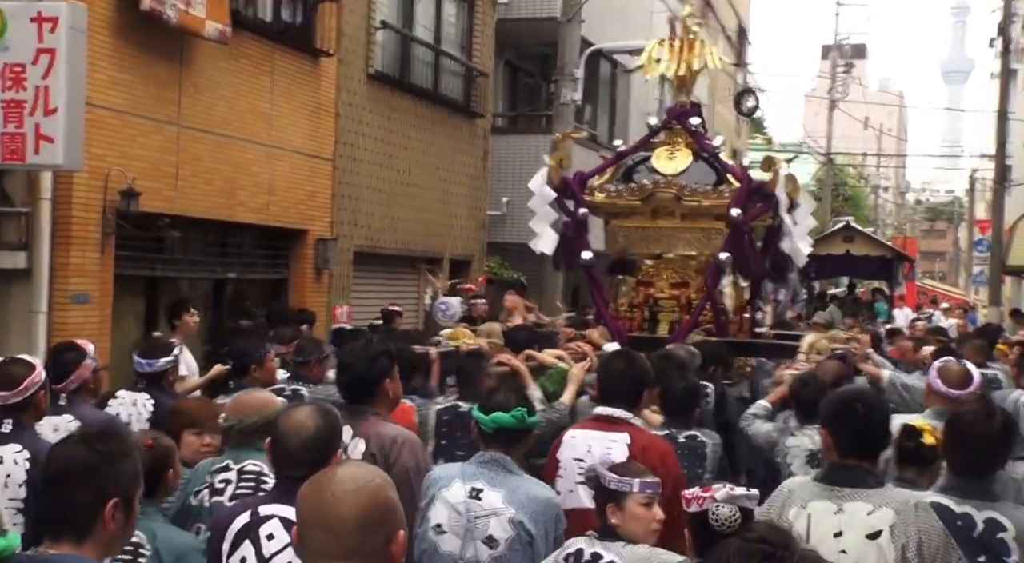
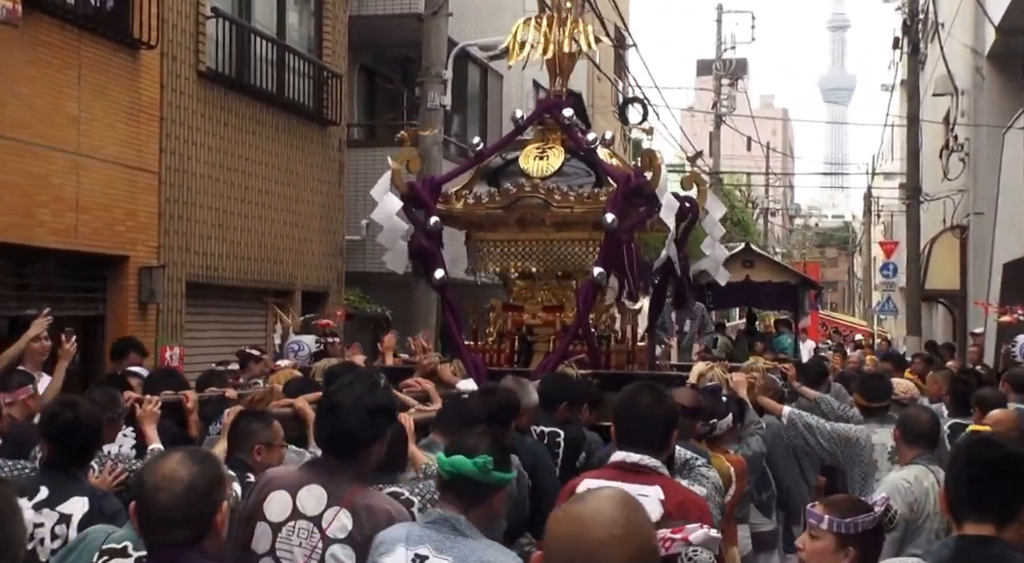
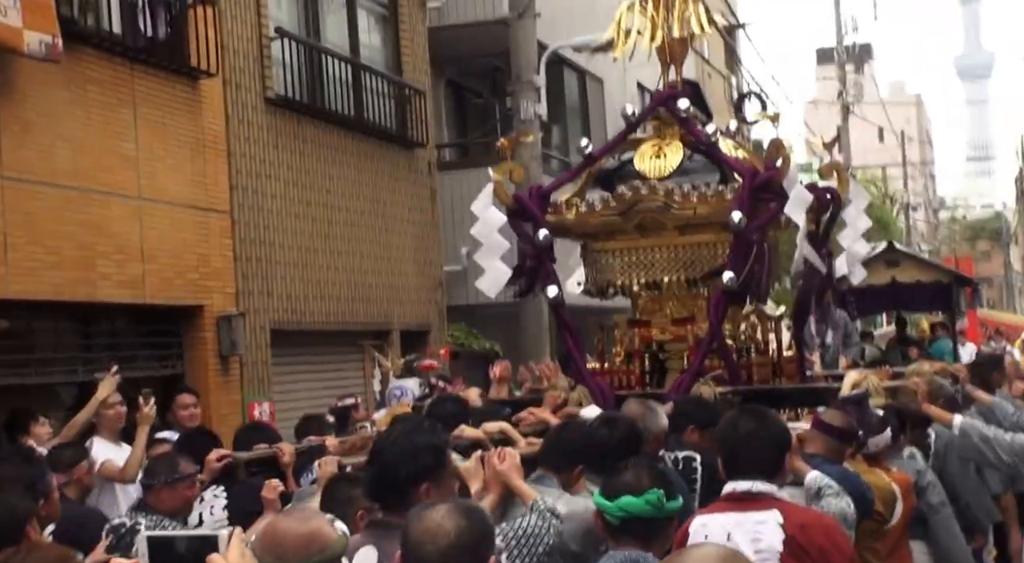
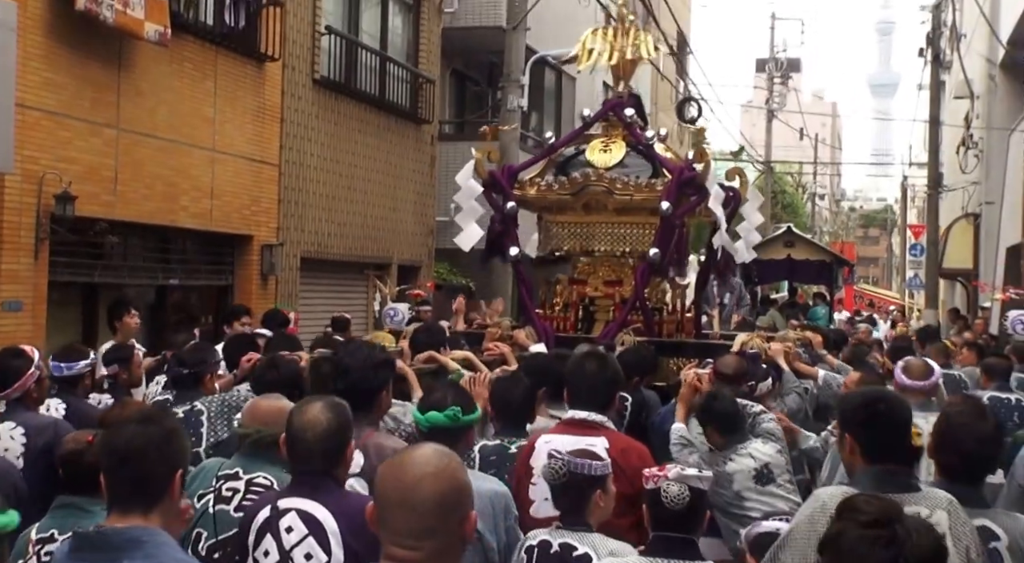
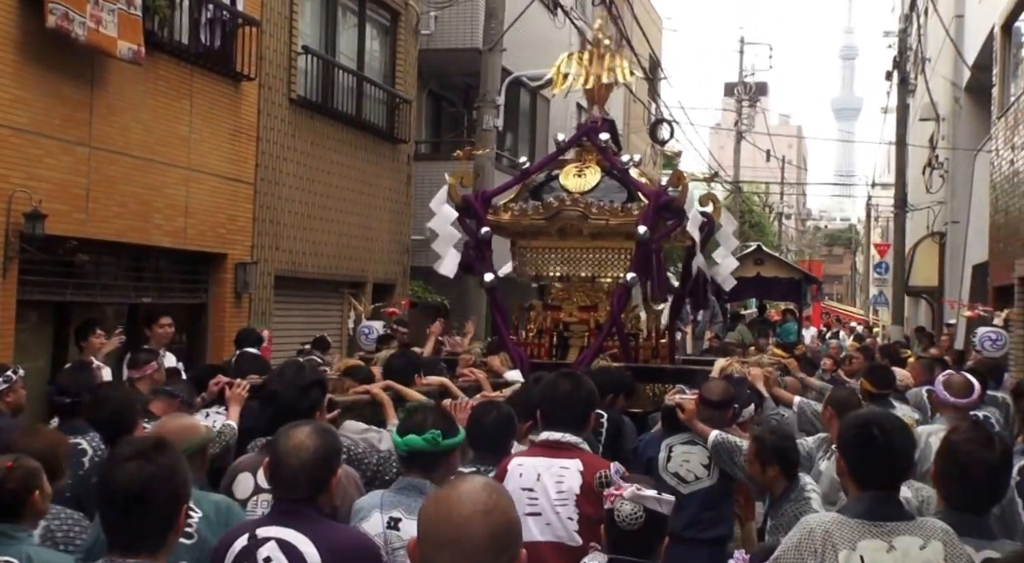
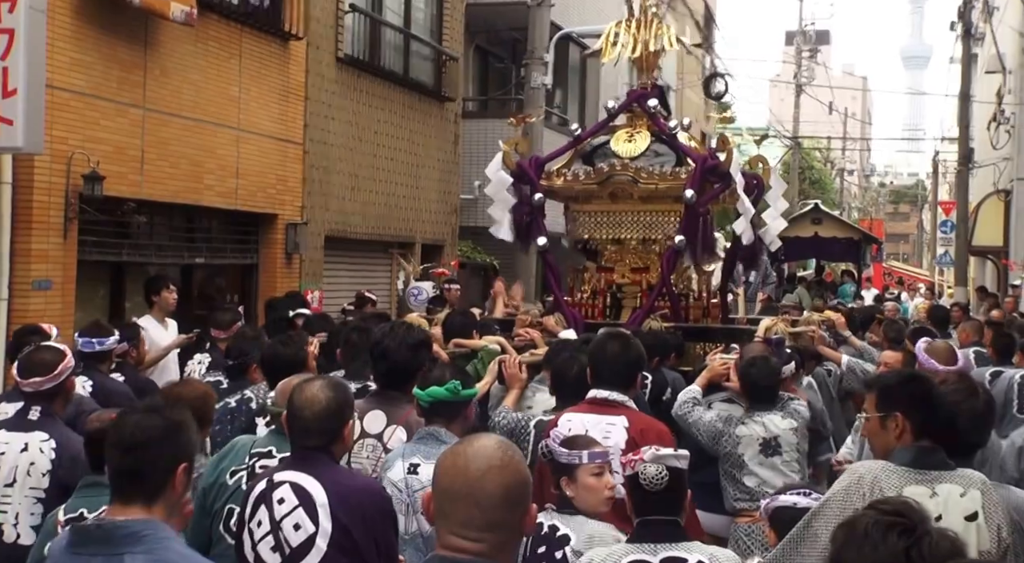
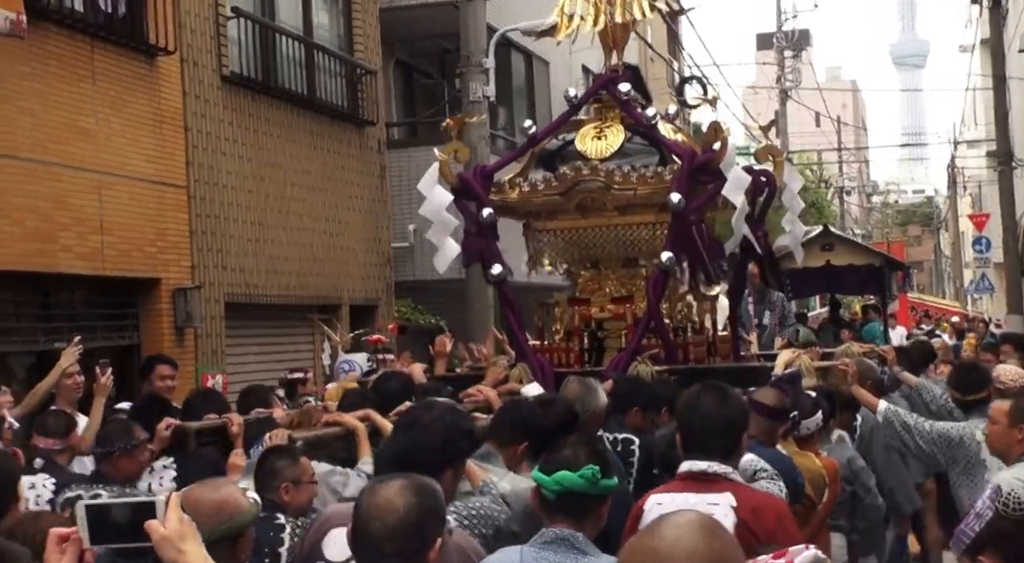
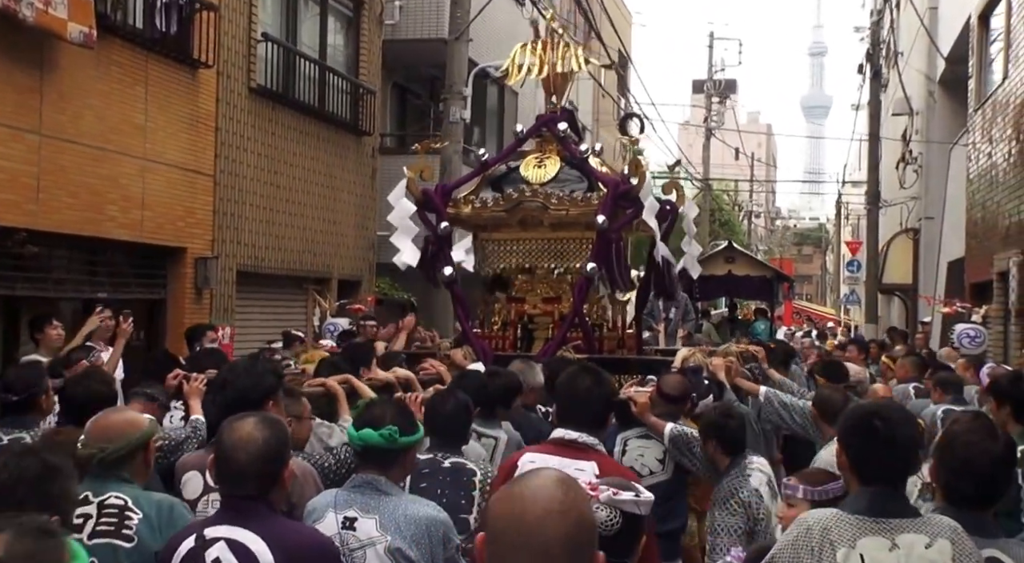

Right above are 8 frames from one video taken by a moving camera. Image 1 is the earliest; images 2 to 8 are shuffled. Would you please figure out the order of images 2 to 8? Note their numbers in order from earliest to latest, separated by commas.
6, 4, 5, 8, 2, 7, 3
